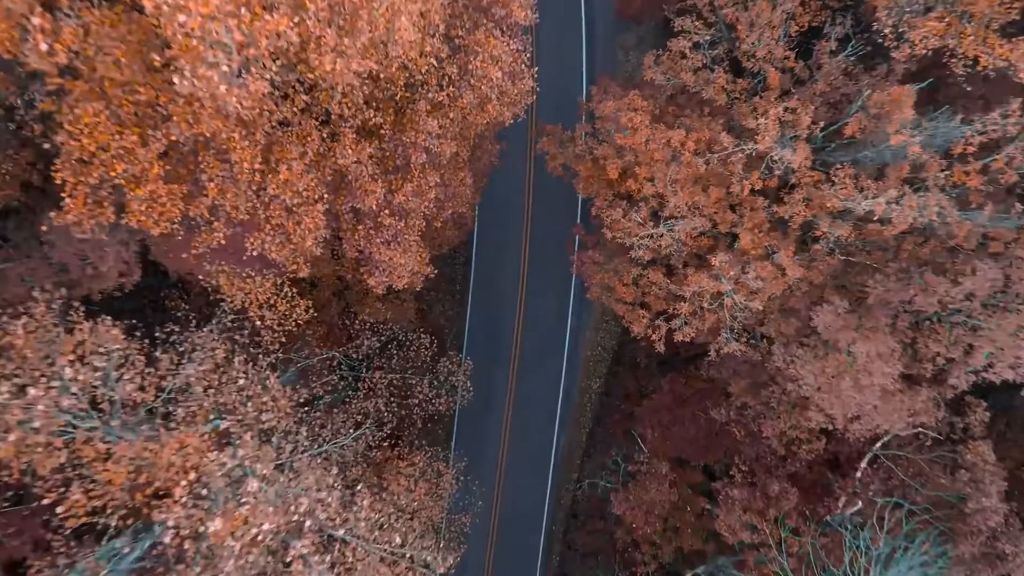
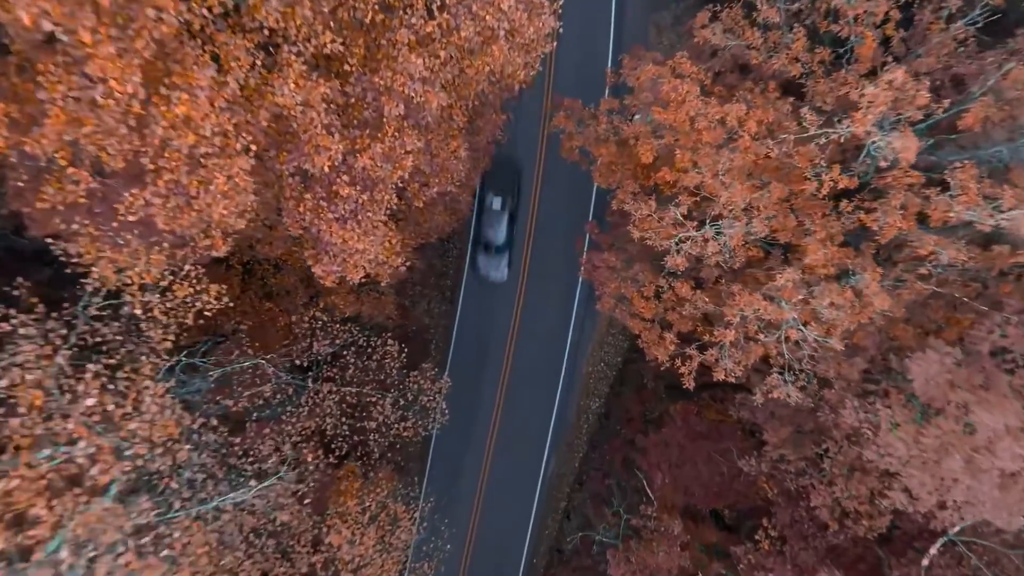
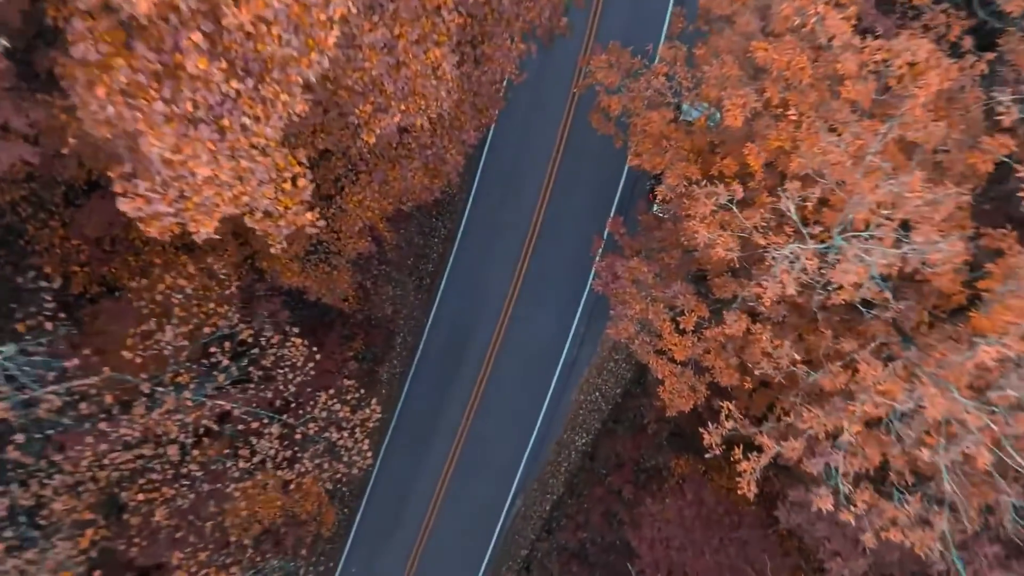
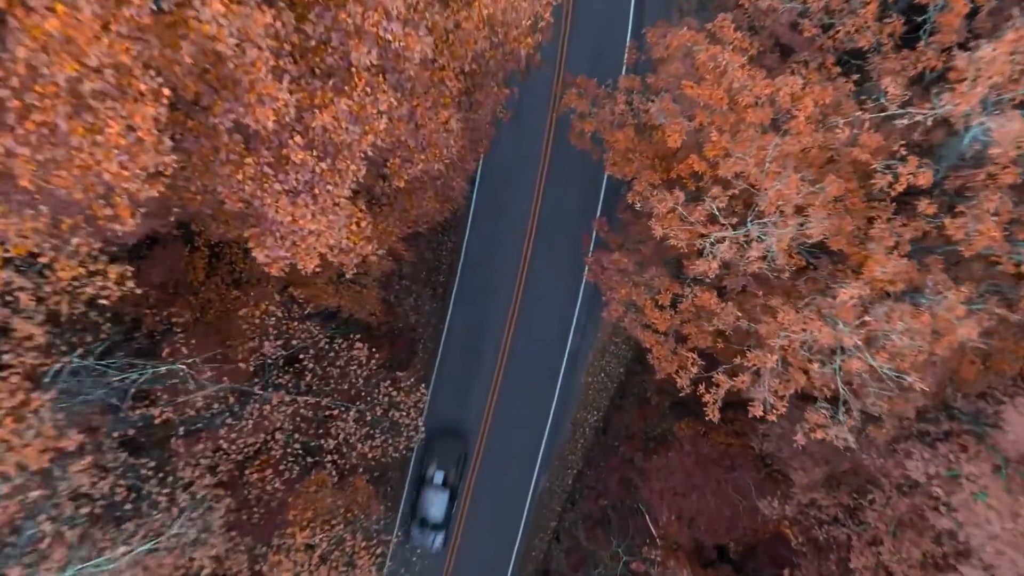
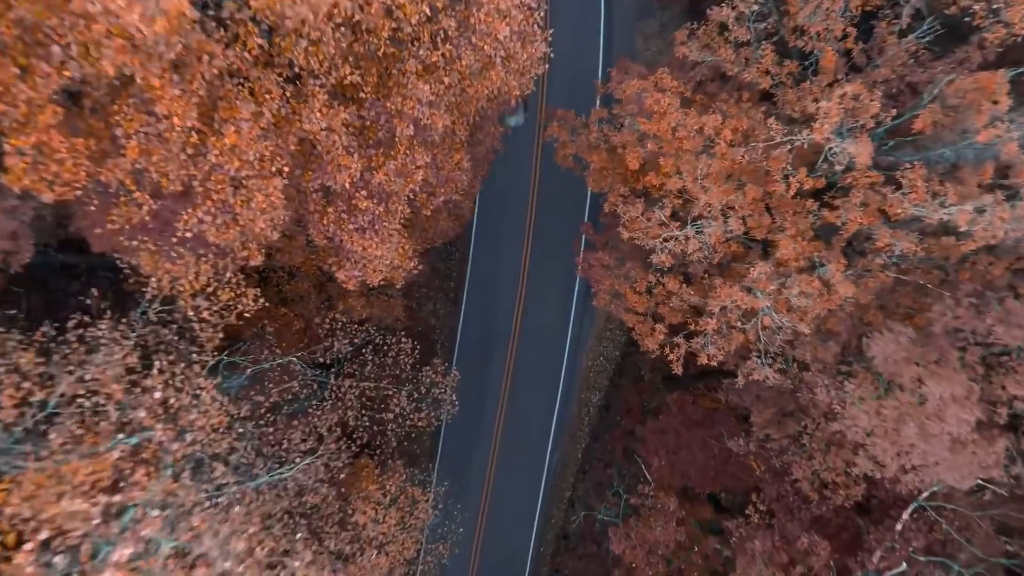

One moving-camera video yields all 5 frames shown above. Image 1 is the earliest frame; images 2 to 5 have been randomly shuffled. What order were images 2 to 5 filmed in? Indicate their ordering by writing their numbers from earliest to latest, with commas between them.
5, 2, 4, 3
